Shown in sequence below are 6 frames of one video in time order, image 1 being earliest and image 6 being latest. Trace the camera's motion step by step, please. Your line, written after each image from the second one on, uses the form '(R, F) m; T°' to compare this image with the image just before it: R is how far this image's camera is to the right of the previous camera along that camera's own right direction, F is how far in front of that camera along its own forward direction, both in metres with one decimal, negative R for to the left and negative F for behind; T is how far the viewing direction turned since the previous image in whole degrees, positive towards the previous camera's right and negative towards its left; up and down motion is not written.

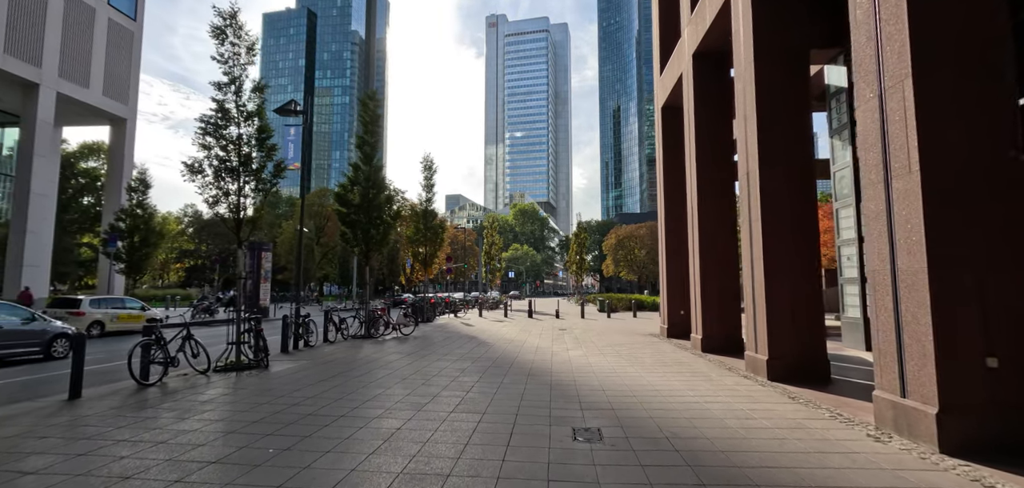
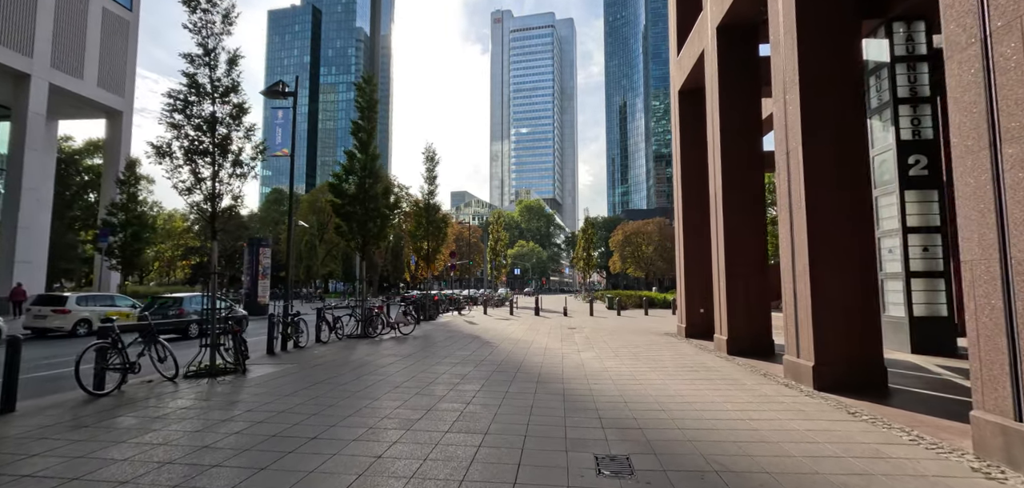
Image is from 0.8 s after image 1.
(0.0, +1.1) m; -1°
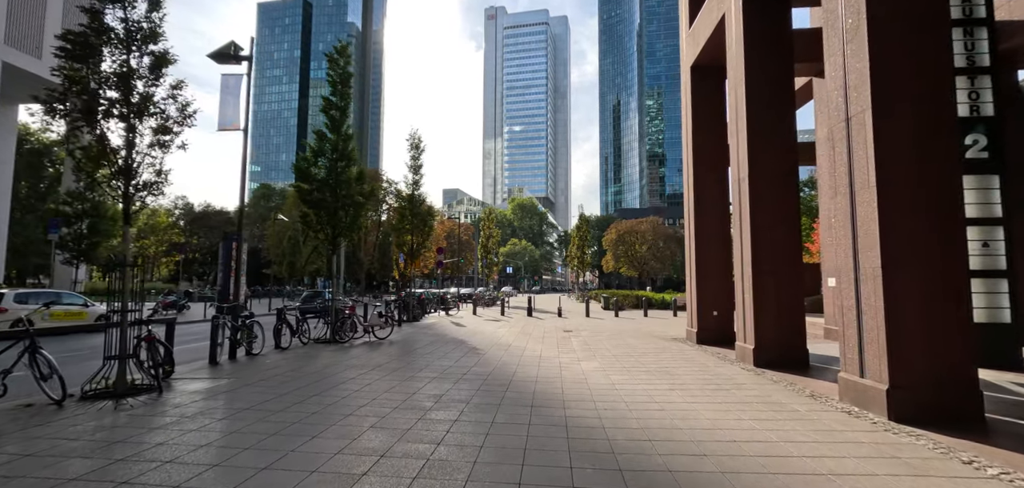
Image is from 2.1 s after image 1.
(0.0, +1.7) m; +1°
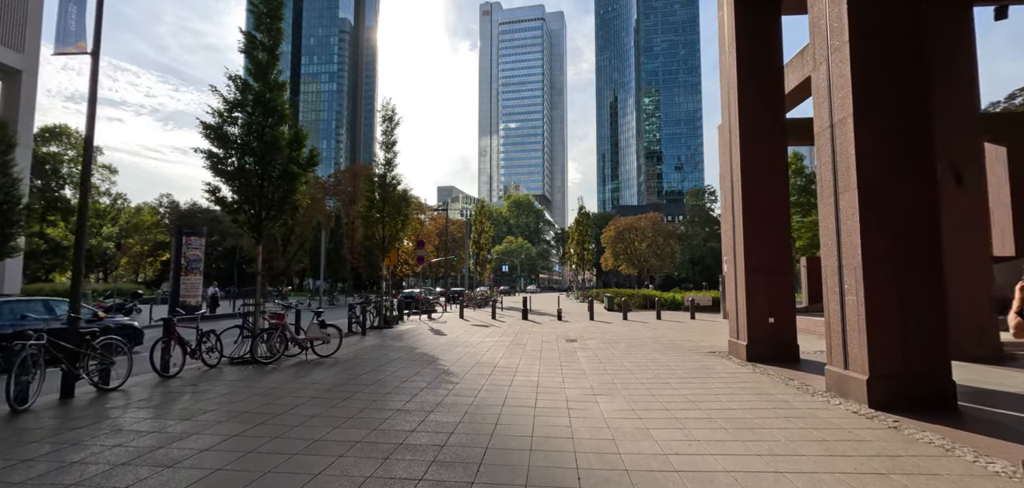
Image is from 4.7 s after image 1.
(+0.2, +3.5) m; 0°
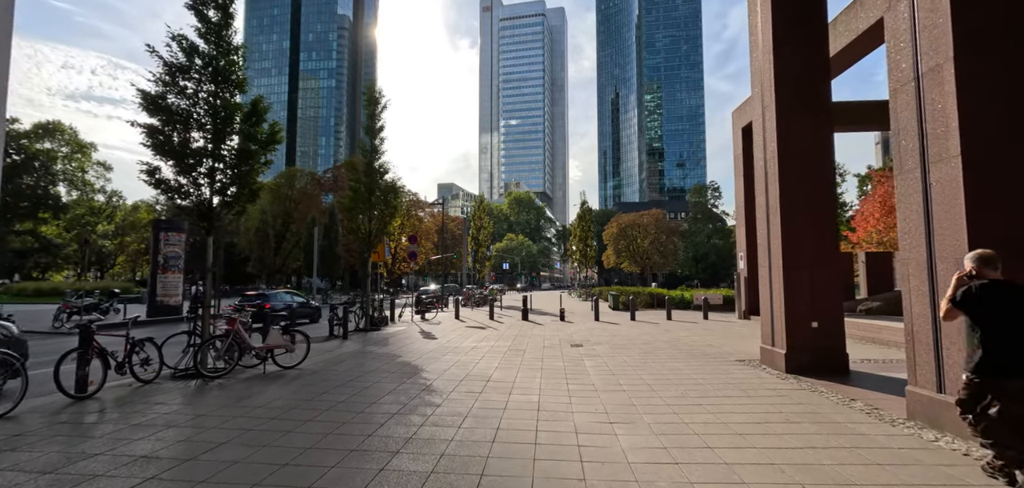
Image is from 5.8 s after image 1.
(+0.1, +1.6) m; 0°
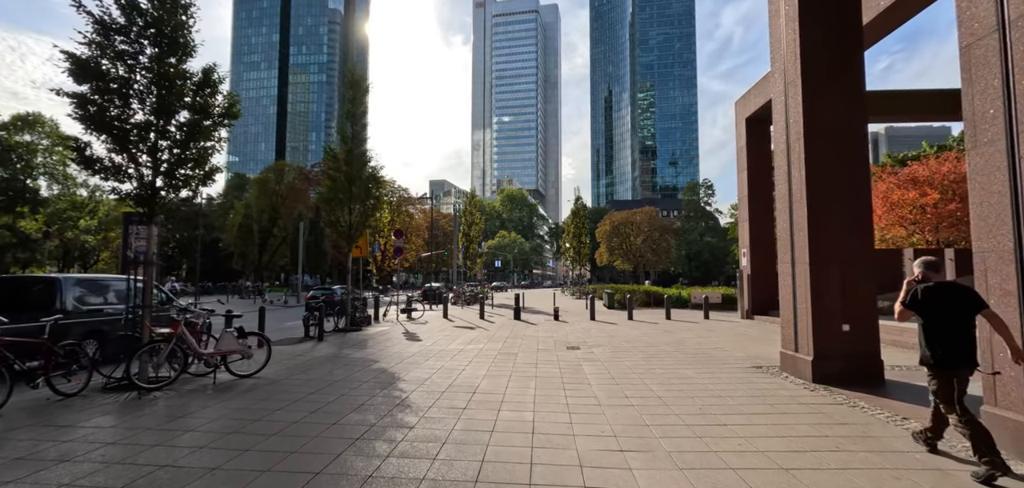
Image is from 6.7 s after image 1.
(0.0, +1.1) m; +1°
